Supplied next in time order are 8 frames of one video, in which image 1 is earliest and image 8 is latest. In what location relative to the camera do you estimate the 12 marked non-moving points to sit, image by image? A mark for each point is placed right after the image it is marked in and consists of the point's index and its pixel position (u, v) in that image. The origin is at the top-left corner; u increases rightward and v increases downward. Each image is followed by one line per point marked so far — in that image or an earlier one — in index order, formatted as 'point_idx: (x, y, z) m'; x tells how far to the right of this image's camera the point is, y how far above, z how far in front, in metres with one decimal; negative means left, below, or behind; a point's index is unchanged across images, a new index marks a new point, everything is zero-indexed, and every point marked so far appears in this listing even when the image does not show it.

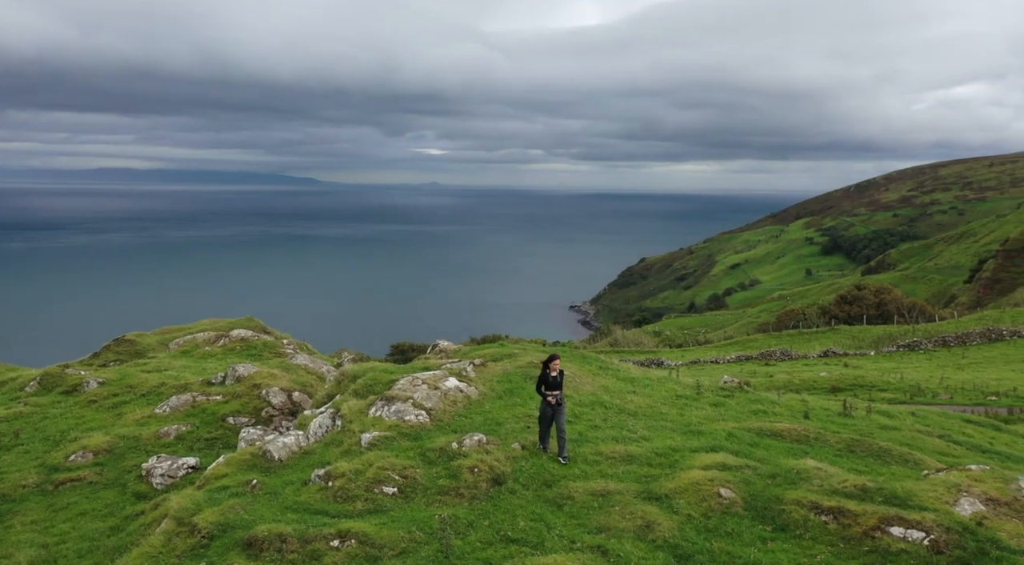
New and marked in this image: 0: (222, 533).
0: (-8.0, -6.9, +19.9) m
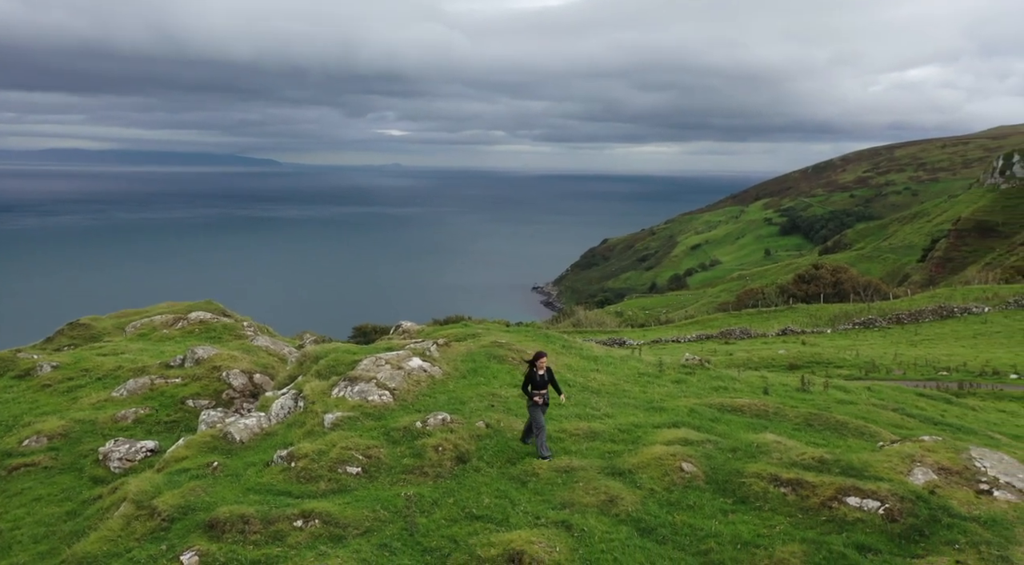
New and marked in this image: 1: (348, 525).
0: (-8.9, -6.3, +19.6) m
1: (-4.1, -6.1, +18.1) m
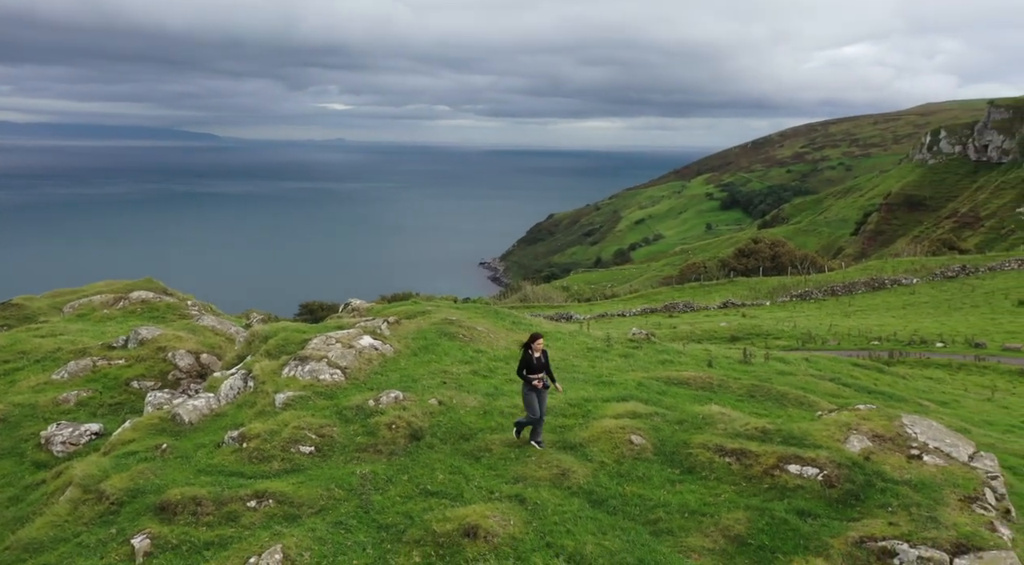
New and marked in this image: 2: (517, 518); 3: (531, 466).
0: (-10.2, -5.8, +19.3) m
1: (-5.3, -5.6, +18.1) m
2: (+0.2, -5.5, +16.8) m
3: (+0.5, -4.9, +19.1) m
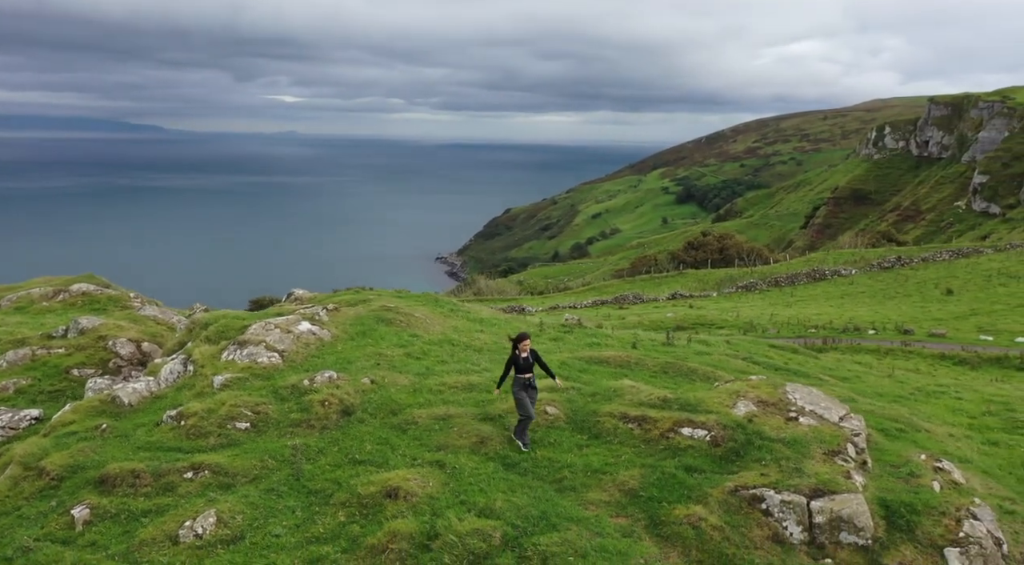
0: (-12.4, -5.4, +20.2) m
1: (-7.4, -5.2, +19.3) m
2: (-1.9, -5.0, +18.3) m
3: (-1.7, -4.4, +20.7) m
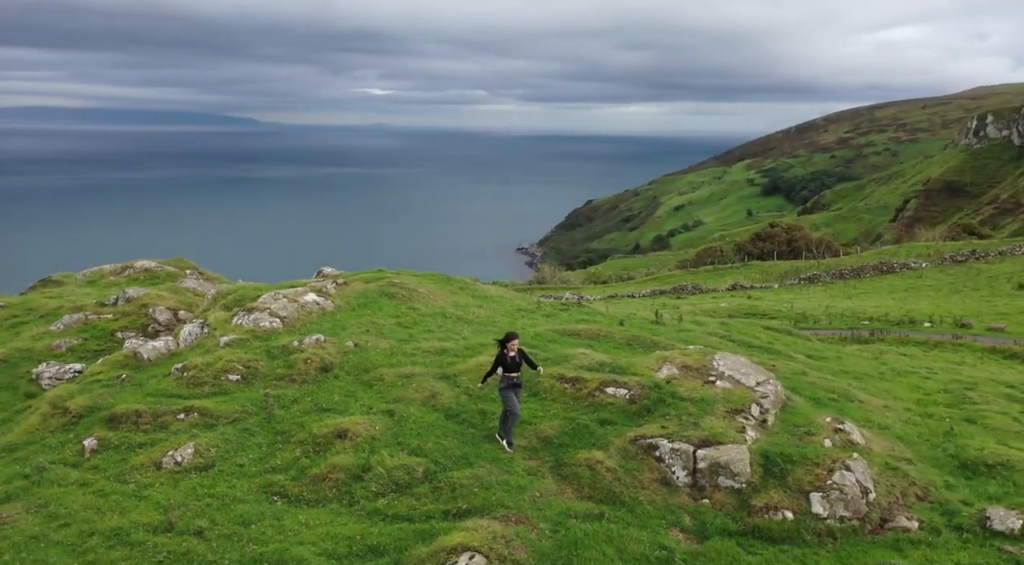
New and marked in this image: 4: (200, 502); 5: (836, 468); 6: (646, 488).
0: (-14.0, -4.3, +23.7) m
1: (-9.1, -4.2, +22.4) m
2: (-3.7, -4.1, +20.9) m
3: (-3.3, -3.5, +23.2) m
4: (-8.0, -5.6, +18.4) m
5: (+7.6, -4.4, +17.0) m
6: (+3.3, -4.9, +17.4) m
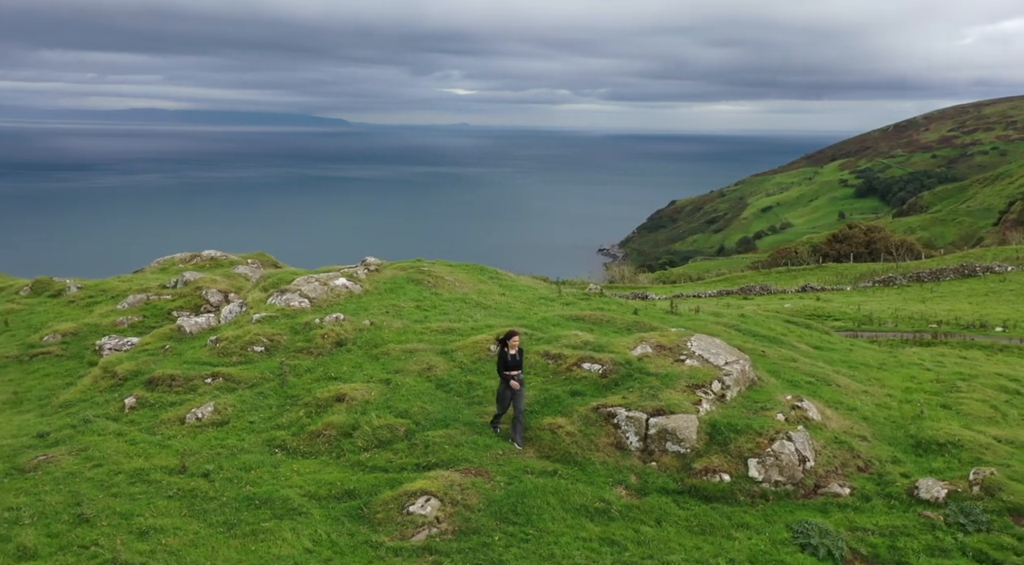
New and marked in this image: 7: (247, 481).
0: (-14.2, -3.5, +26.9) m
1: (-9.4, -3.4, +25.1) m
2: (-4.2, -3.5, +23.0) m
3: (-3.6, -2.8, +25.3) m
4: (-8.8, -4.9, +21.0) m
5: (+6.7, -3.9, +18.1) m
6: (+2.3, -4.4, +18.9) m
7: (-7.1, -5.3, +19.2) m
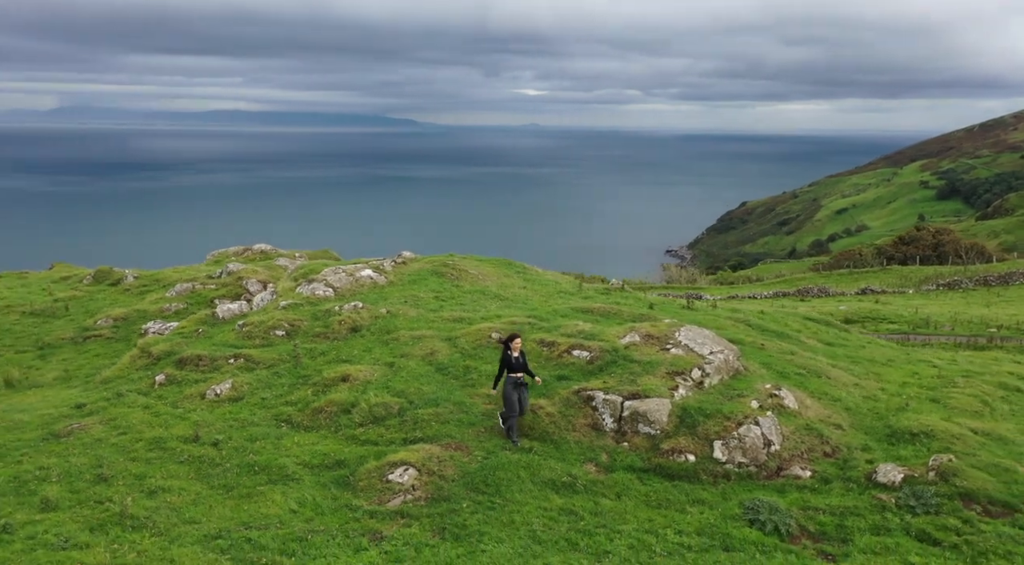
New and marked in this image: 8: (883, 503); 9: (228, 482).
0: (-14.0, -3.0, +29.1) m
1: (-9.4, -3.0, +26.9) m
2: (-4.4, -3.1, +24.5) m
3: (-3.6, -2.4, +26.6) m
4: (-9.2, -4.4, +22.8) m
5: (+6.0, -3.6, +18.6) m
6: (+1.8, -4.1, +19.8) m
7: (-7.6, -4.9, +20.8) m
8: (+8.2, -4.9, +16.0) m
9: (-7.6, -5.3, +19.1) m
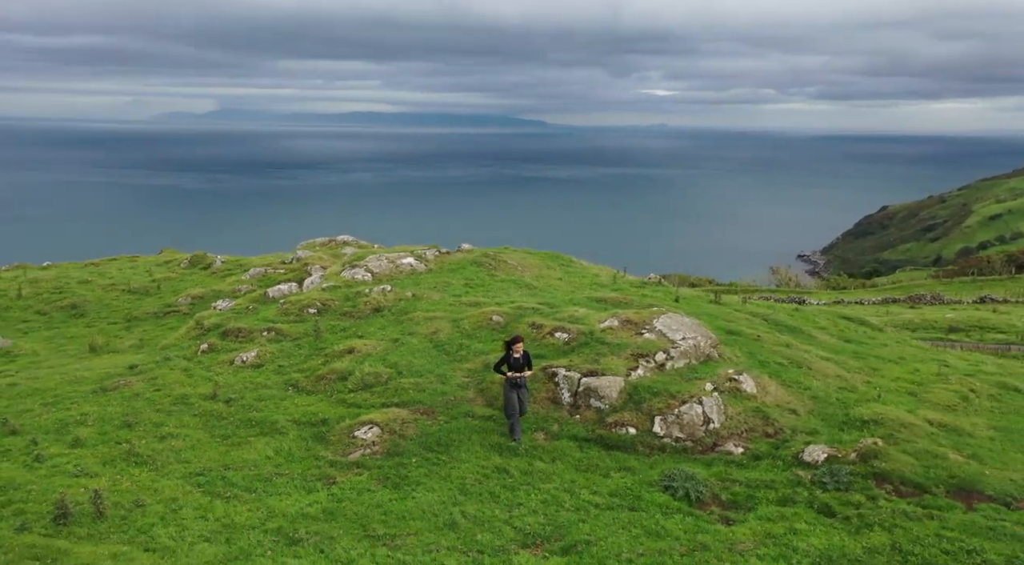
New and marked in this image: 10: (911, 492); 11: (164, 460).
0: (-13.5, -2.1, +32.6) m
1: (-9.3, -2.2, +29.8) m
2: (-4.7, -2.4, +26.6) m
3: (-3.6, -1.8, +28.7) m
4: (-9.7, -3.6, +25.7) m
5: (+4.8, -3.2, +19.4) m
6: (+0.7, -3.5, +21.1) m
7: (-8.4, -4.1, +23.5) m
8: (+6.5, -4.5, +16.4) m
9: (-8.6, -4.5, +21.8) m
10: (+8.7, -4.6, +15.6) m
11: (-9.6, -4.9, +19.9) m
